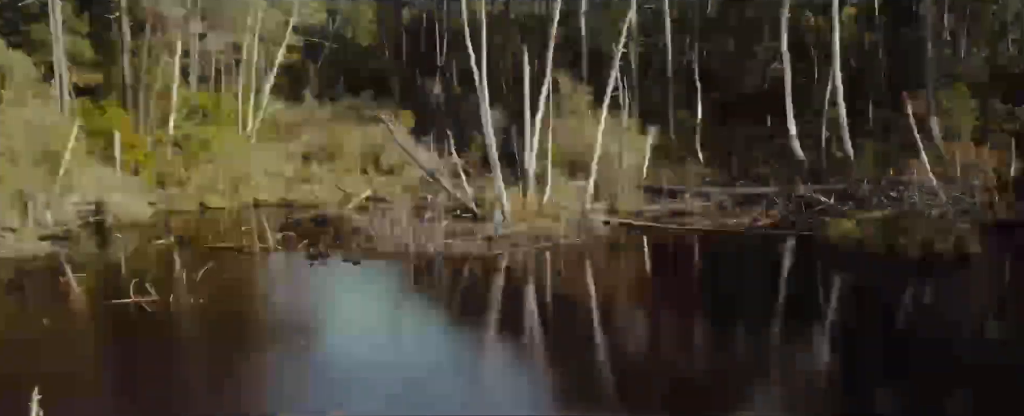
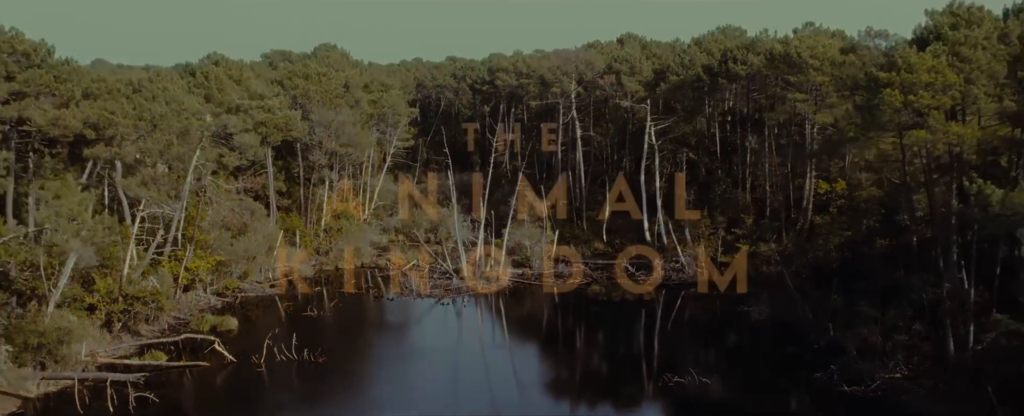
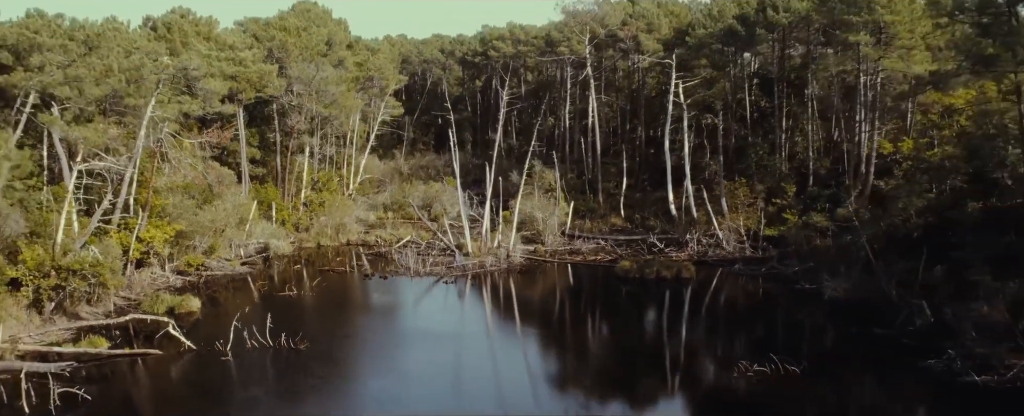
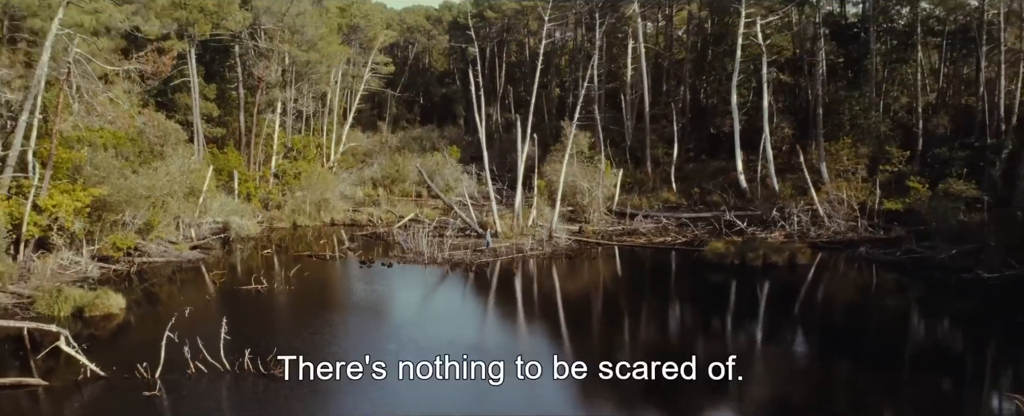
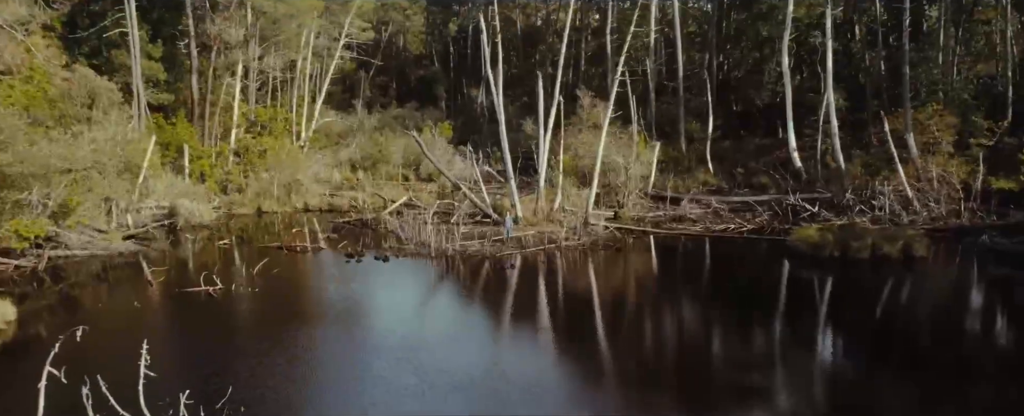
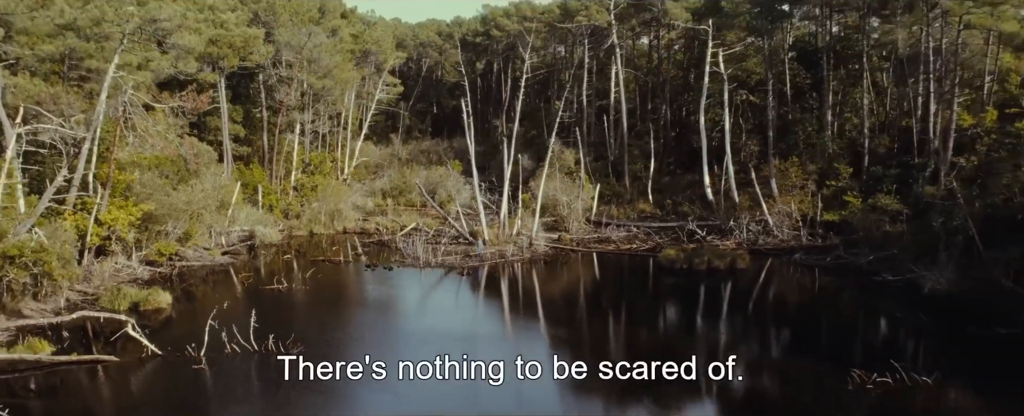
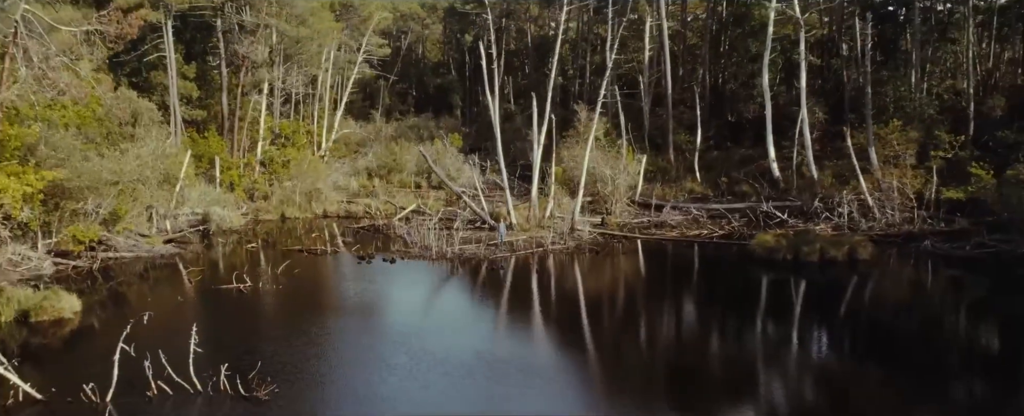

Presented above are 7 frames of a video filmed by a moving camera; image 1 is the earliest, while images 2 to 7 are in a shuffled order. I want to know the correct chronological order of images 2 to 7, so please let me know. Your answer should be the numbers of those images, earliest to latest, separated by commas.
5, 7, 4, 6, 3, 2
